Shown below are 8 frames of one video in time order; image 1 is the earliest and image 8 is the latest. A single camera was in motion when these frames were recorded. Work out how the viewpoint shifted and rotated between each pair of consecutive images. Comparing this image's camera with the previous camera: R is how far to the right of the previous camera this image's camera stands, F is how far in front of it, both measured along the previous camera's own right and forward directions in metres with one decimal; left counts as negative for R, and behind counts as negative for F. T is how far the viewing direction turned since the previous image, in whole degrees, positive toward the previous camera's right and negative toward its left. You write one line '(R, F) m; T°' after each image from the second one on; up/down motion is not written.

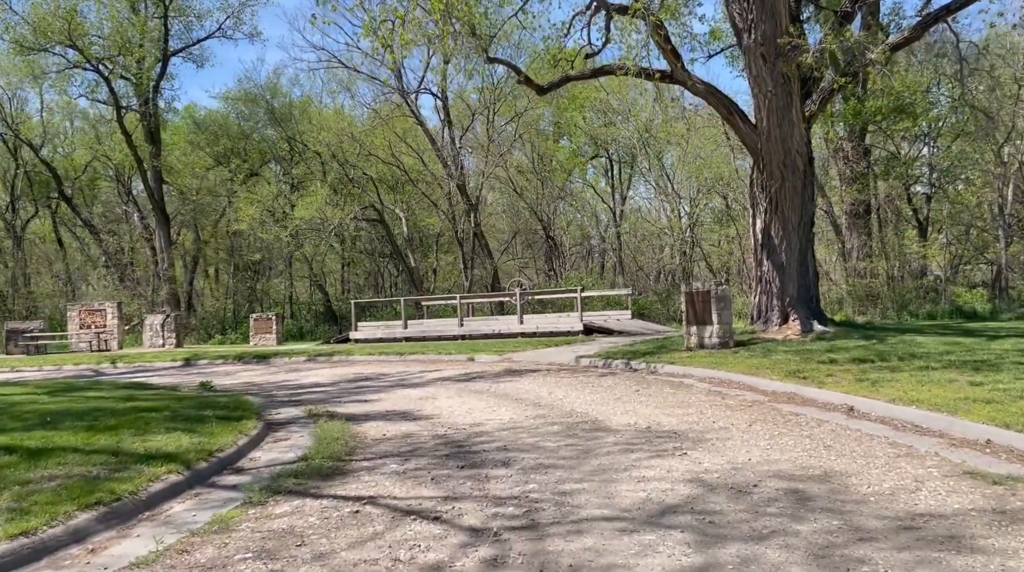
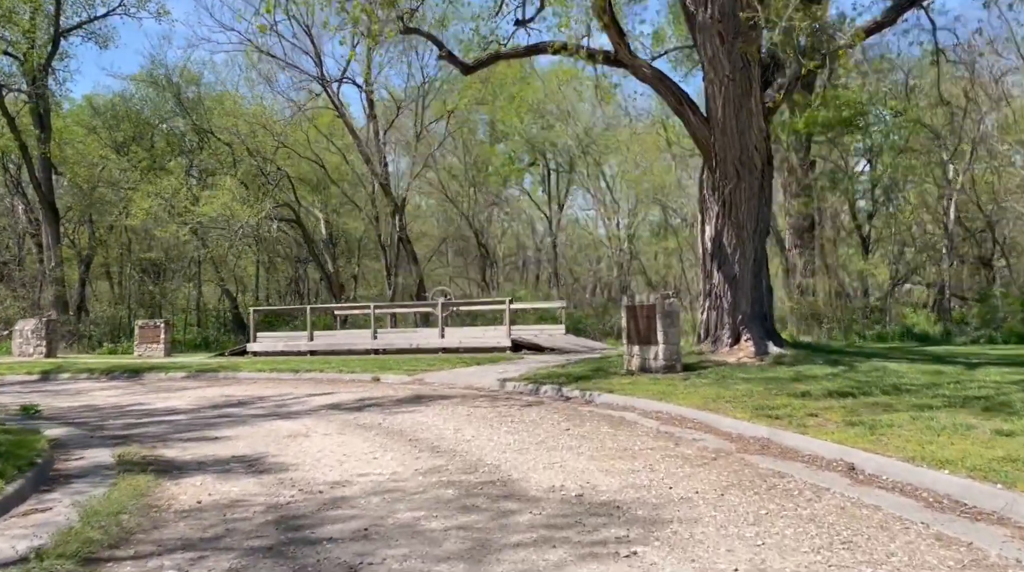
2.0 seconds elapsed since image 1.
(+0.4, +2.7) m; +4°
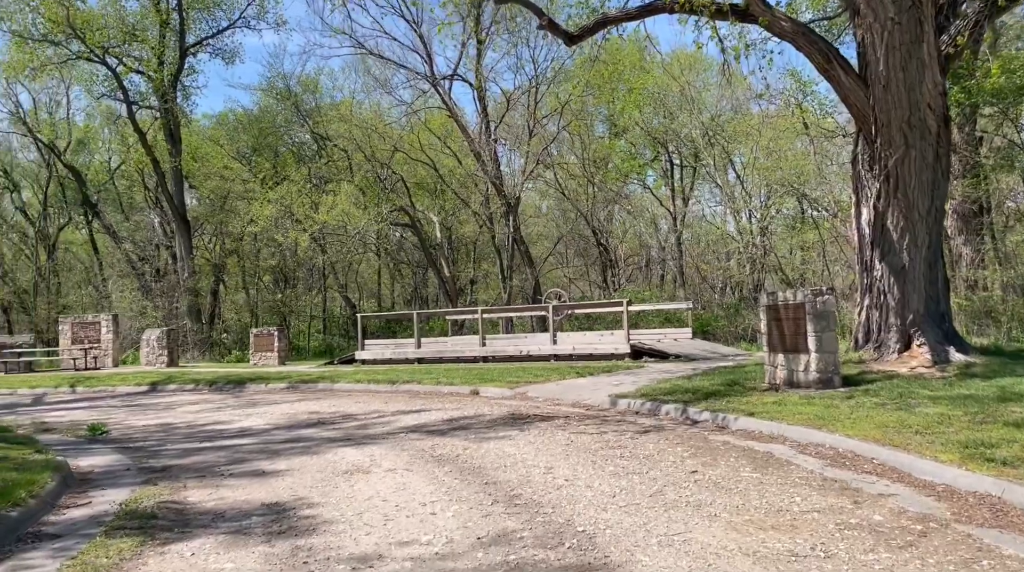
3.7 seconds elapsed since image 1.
(+0.2, +2.4) m; -7°
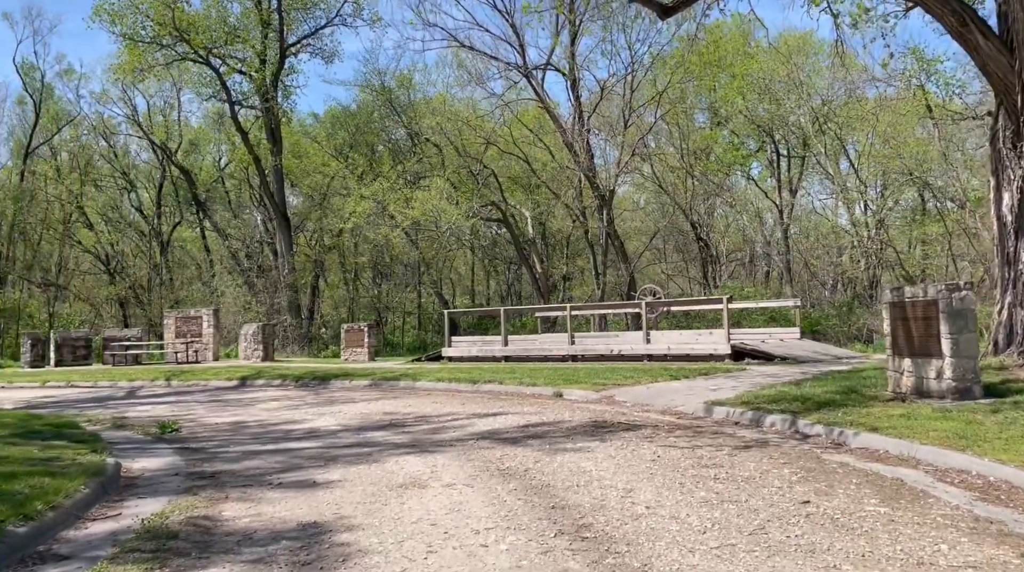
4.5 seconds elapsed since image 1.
(+0.2, +1.1) m; -6°
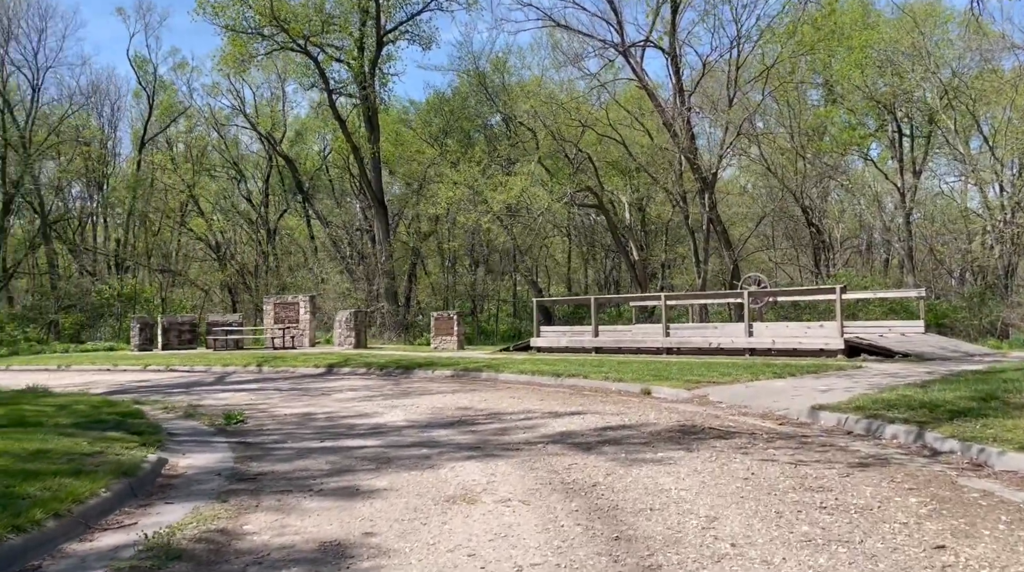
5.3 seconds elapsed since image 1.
(+0.3, +1.1) m; -6°
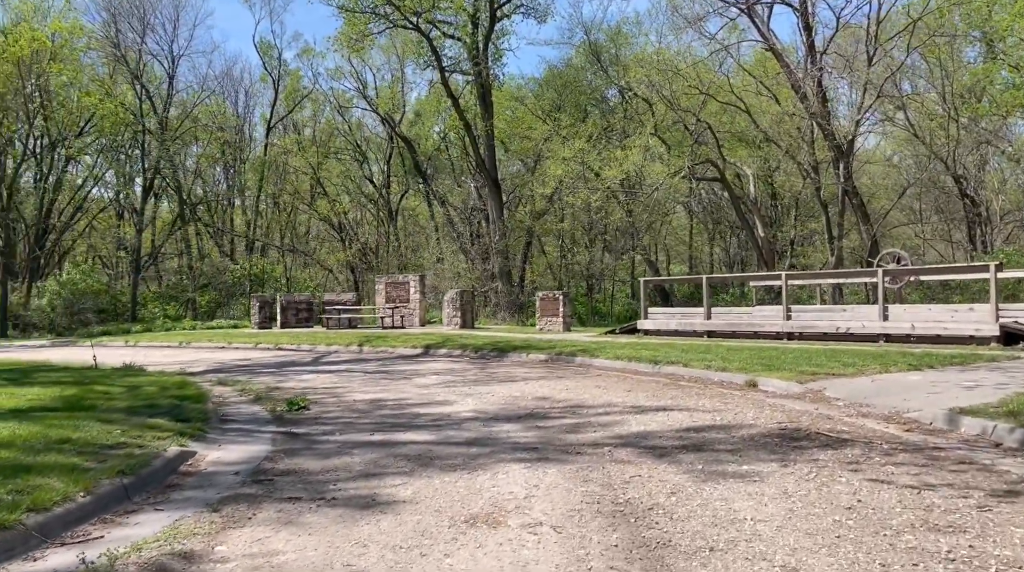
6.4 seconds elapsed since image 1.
(+0.5, +1.4) m; -8°
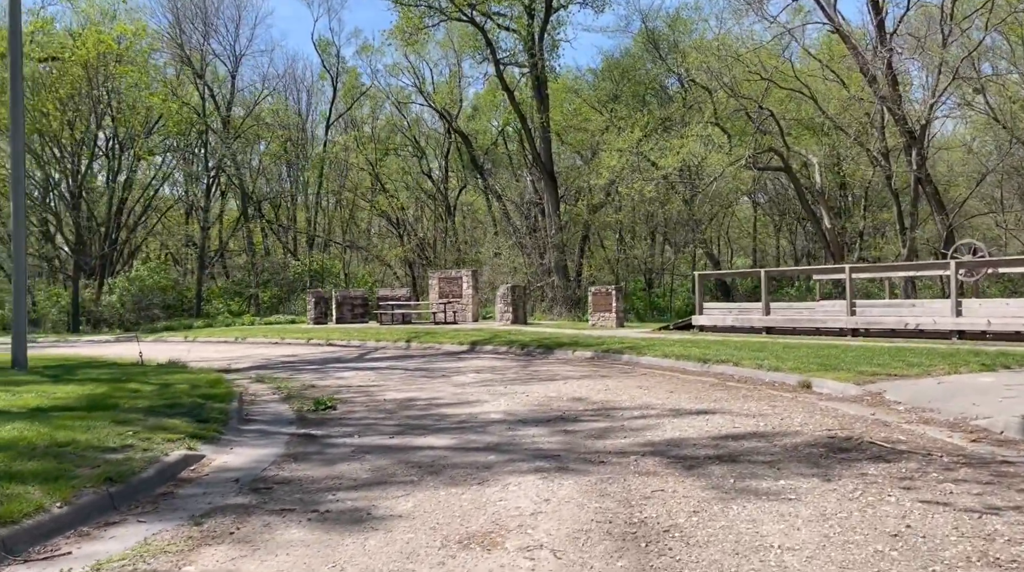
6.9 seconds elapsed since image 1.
(+0.3, +0.6) m; -4°
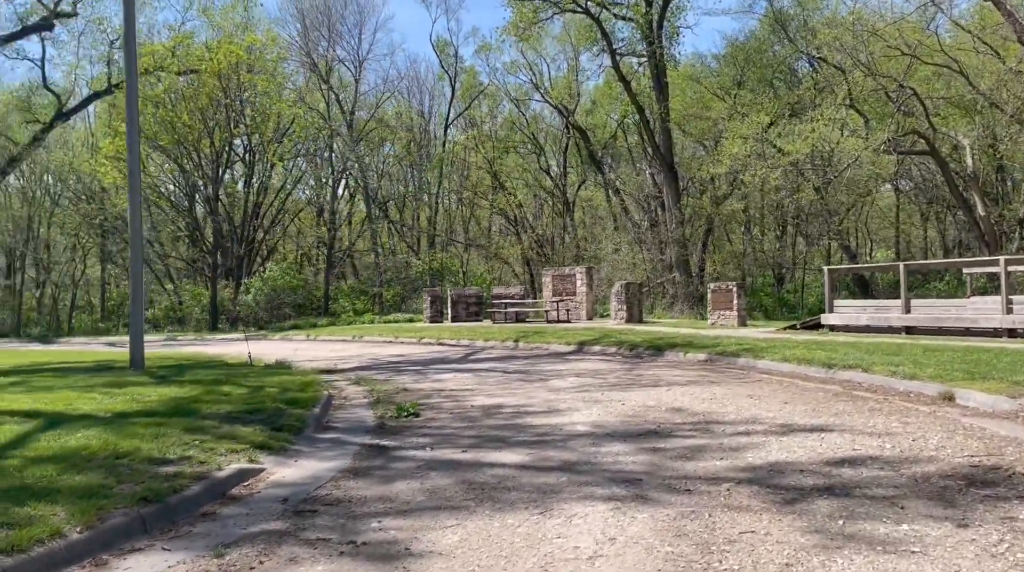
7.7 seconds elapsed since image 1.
(+0.3, +0.9) m; -8°
